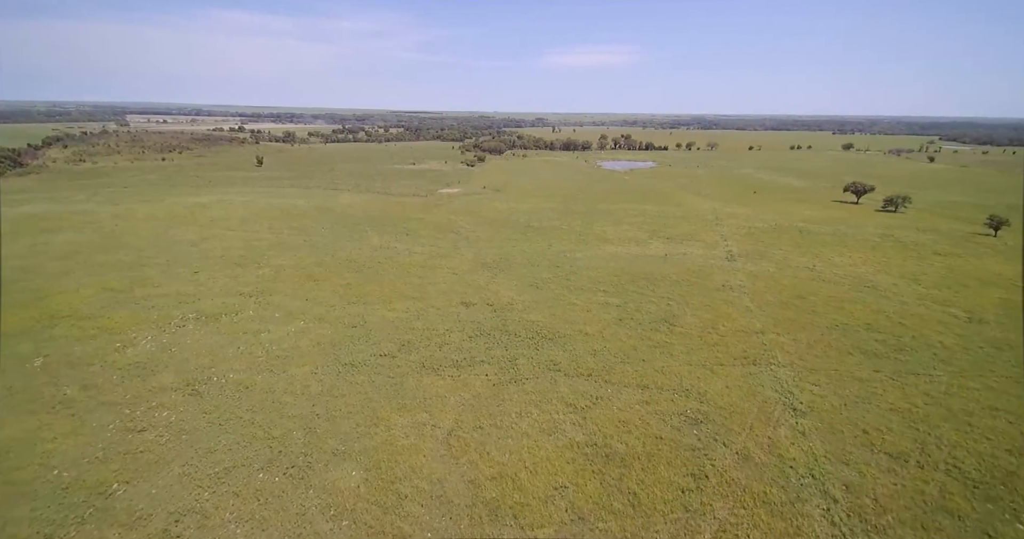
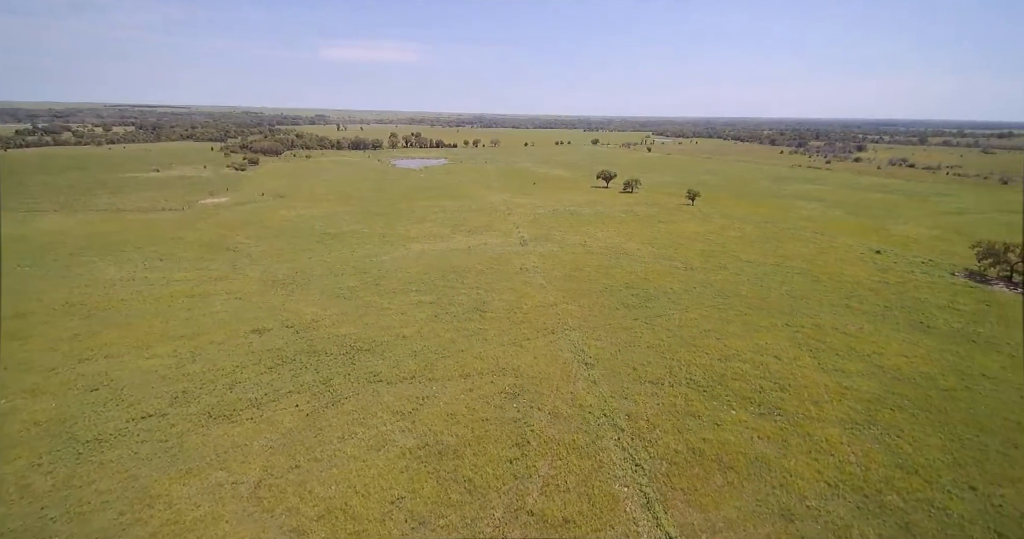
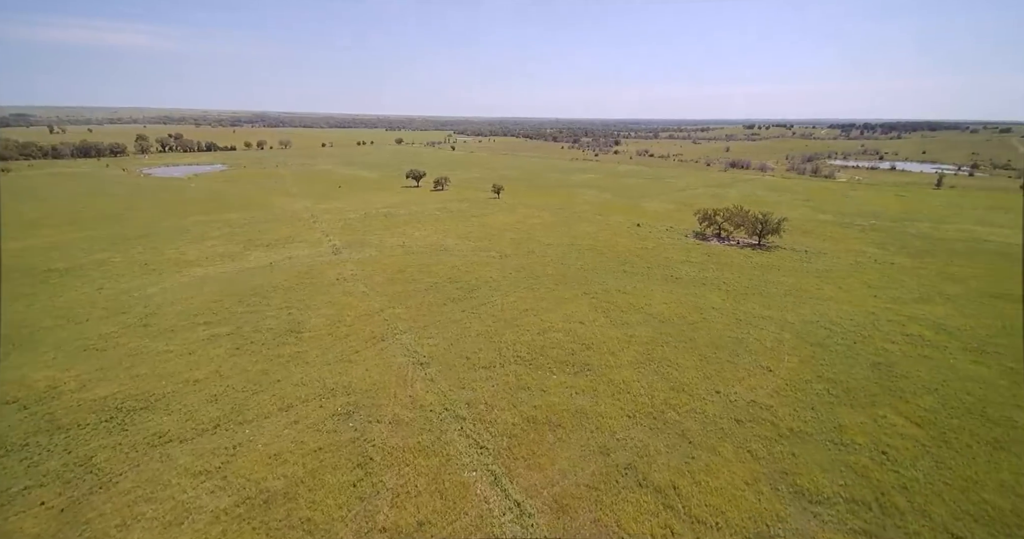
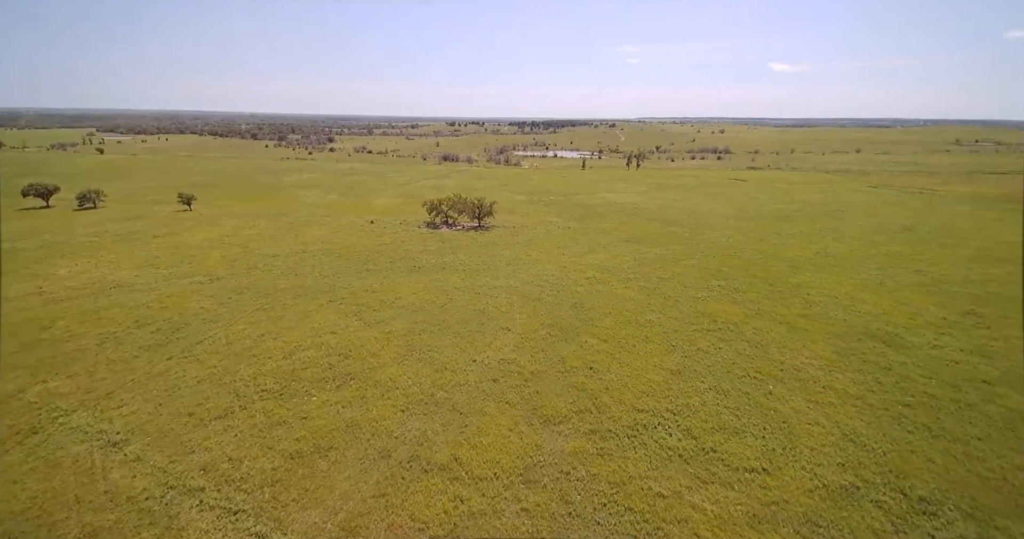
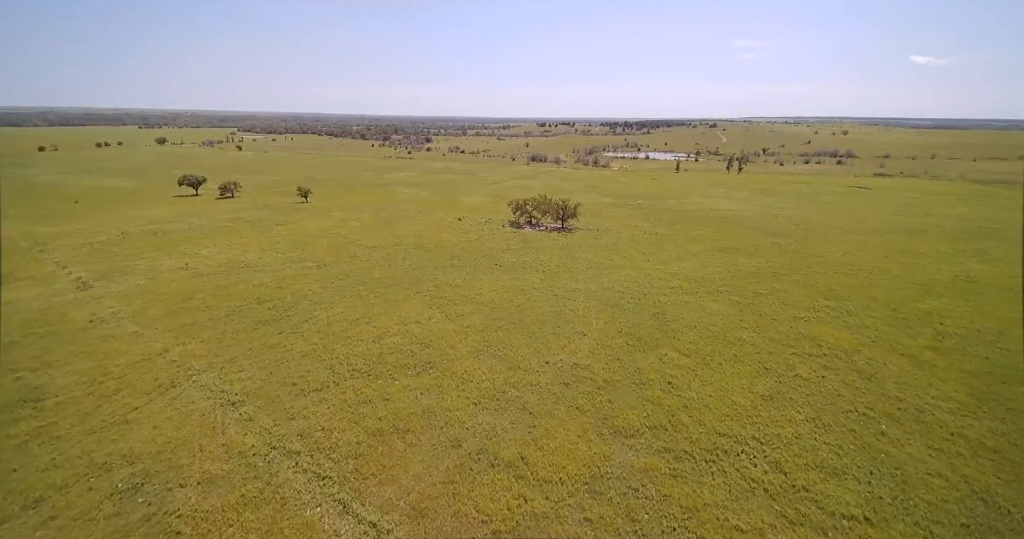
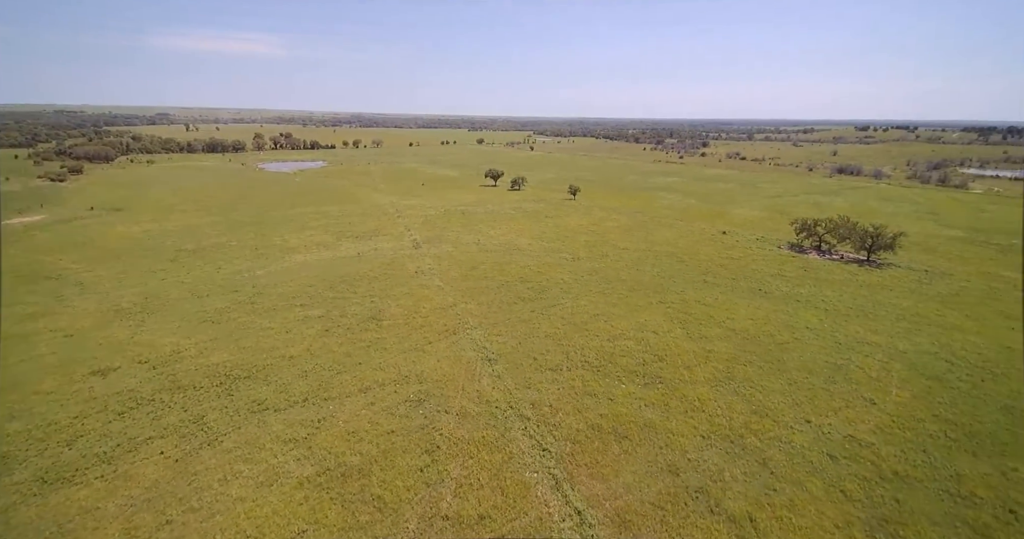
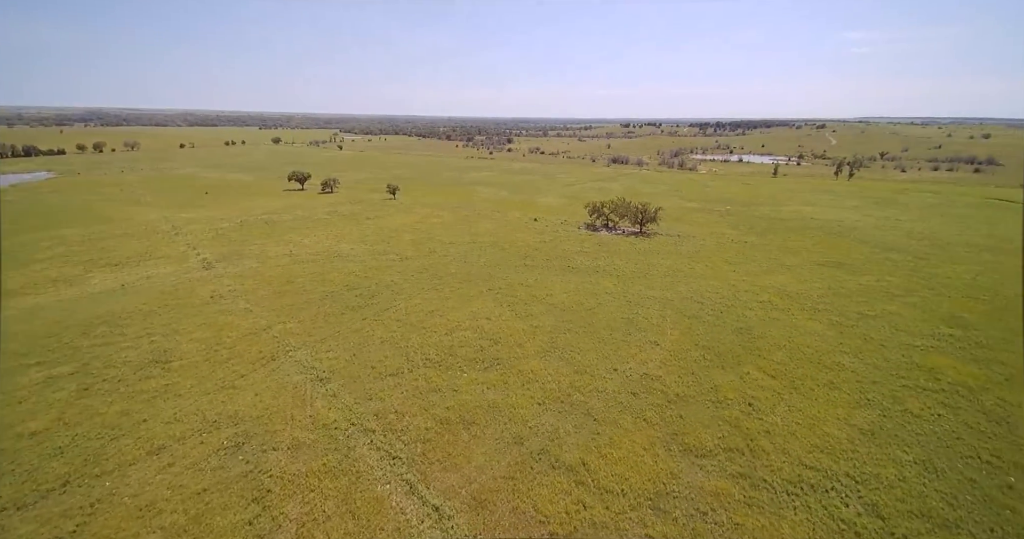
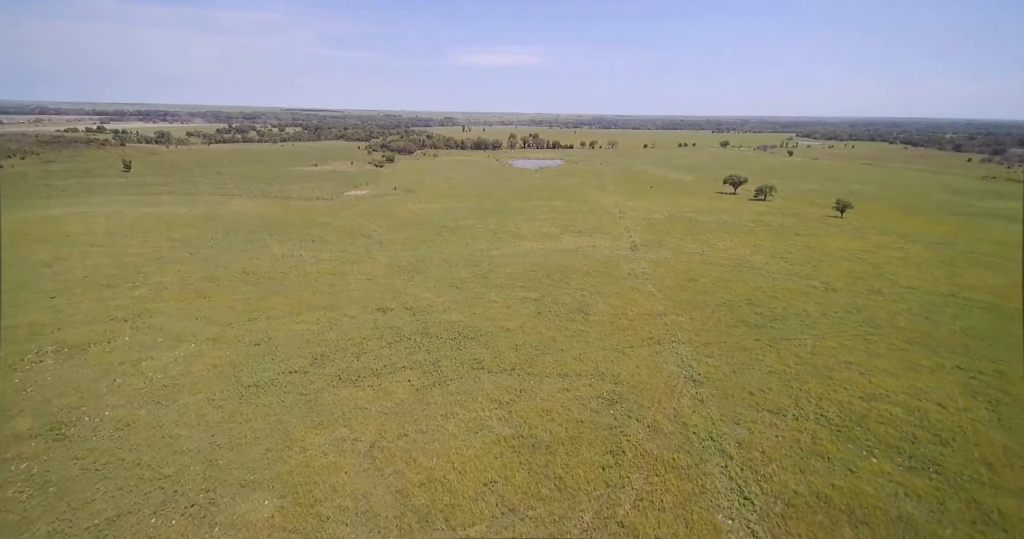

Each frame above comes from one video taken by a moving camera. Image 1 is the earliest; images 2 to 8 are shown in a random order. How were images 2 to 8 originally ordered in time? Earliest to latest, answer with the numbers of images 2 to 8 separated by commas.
8, 2, 6, 3, 7, 5, 4
